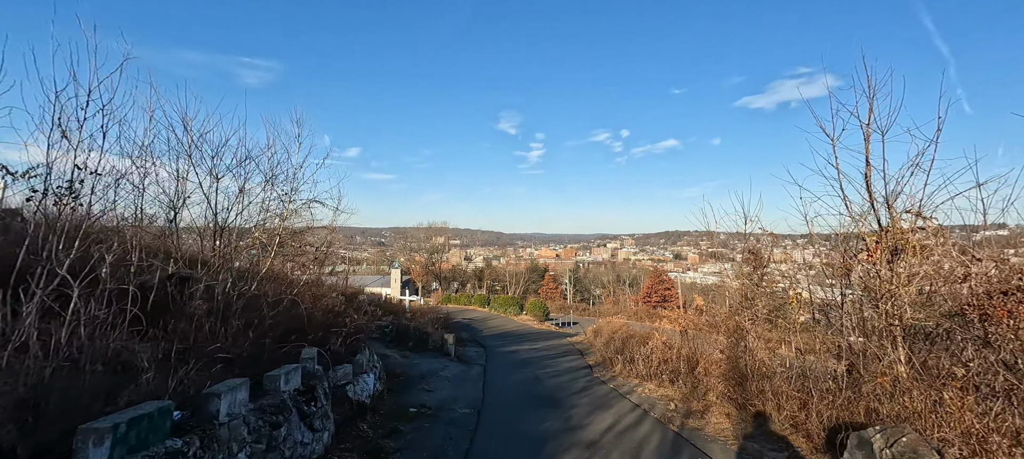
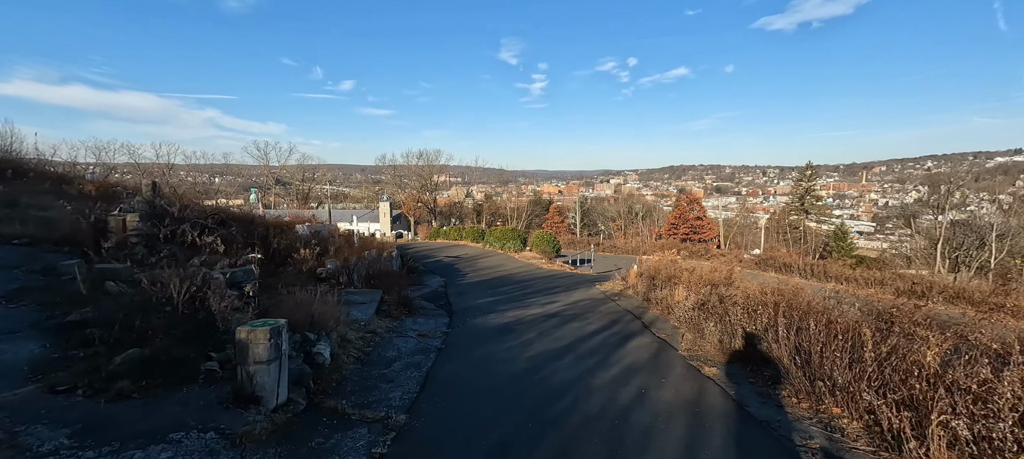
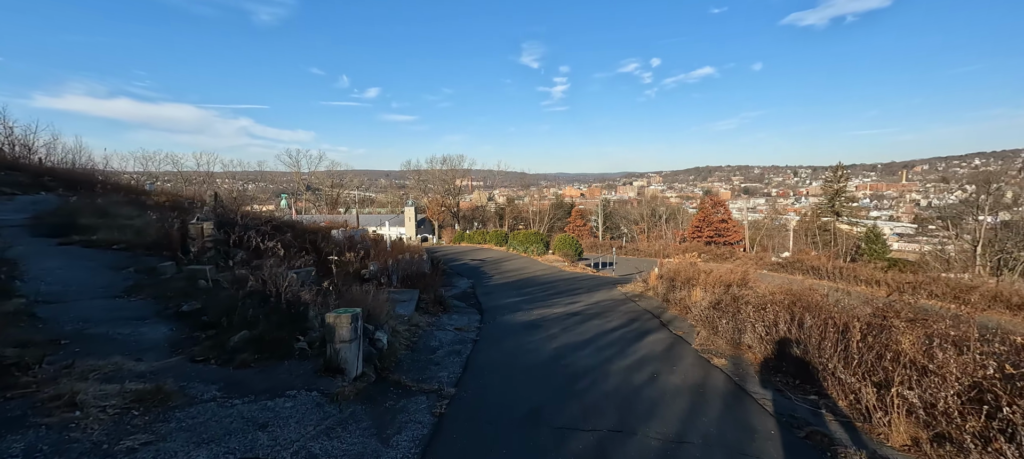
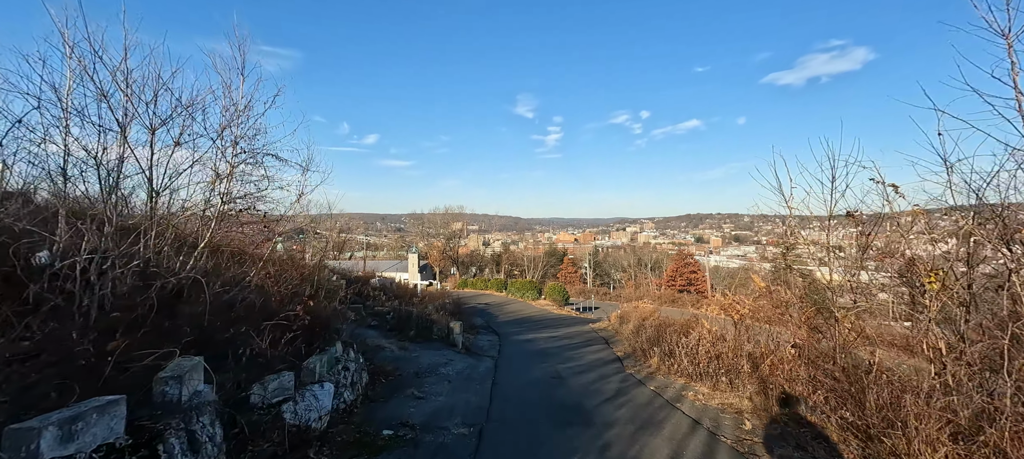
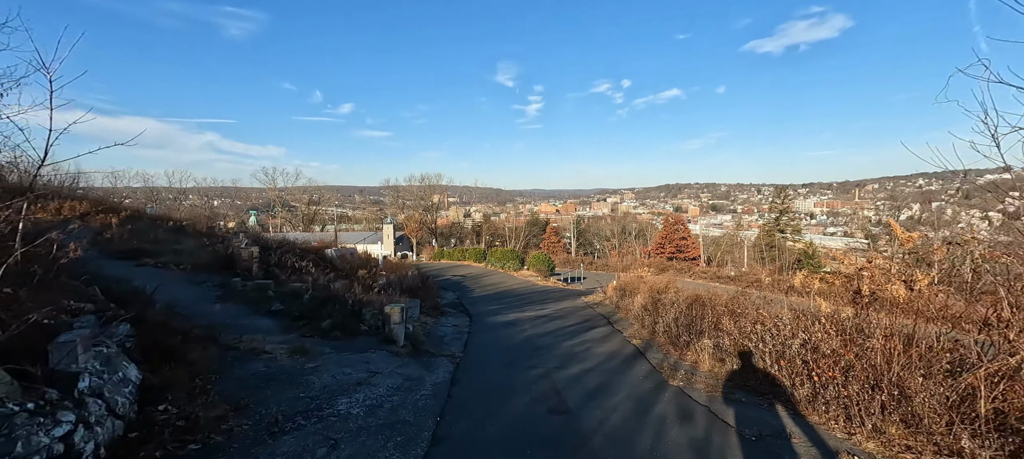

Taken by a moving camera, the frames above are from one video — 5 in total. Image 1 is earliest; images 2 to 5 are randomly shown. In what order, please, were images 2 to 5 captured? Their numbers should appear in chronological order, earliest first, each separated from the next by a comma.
4, 5, 3, 2
